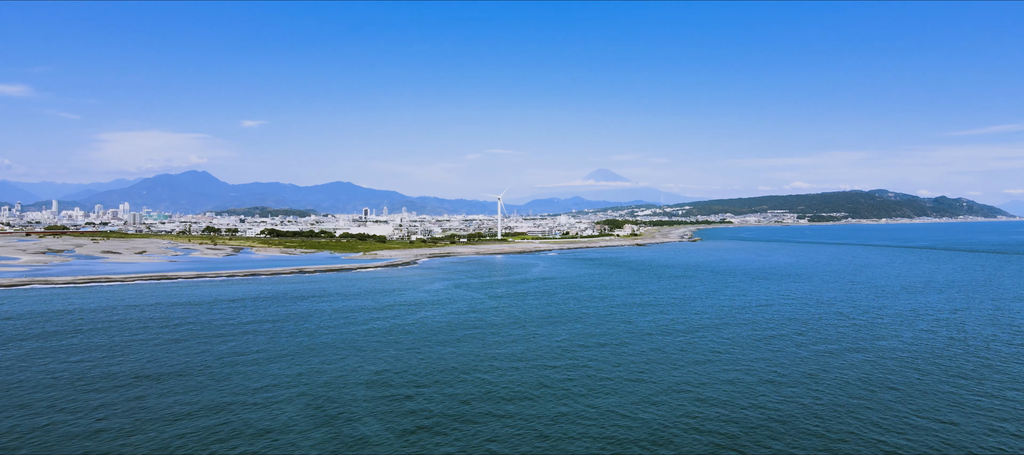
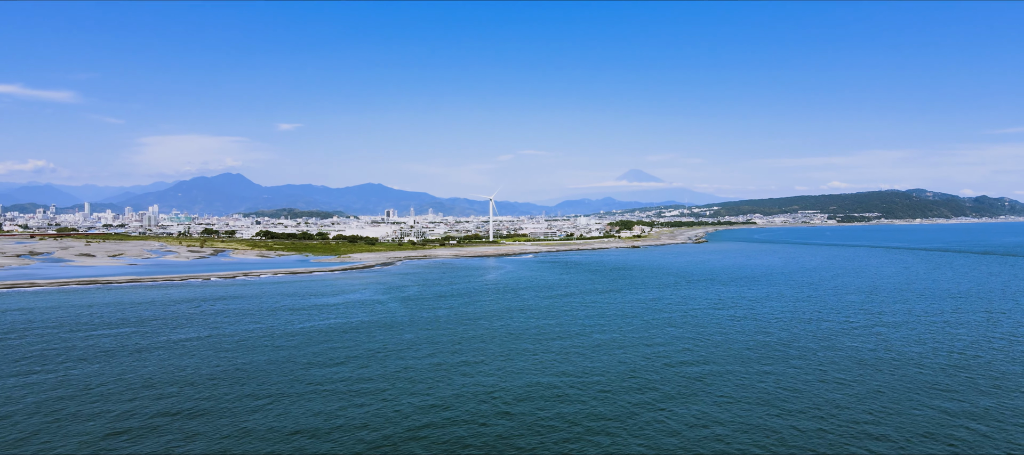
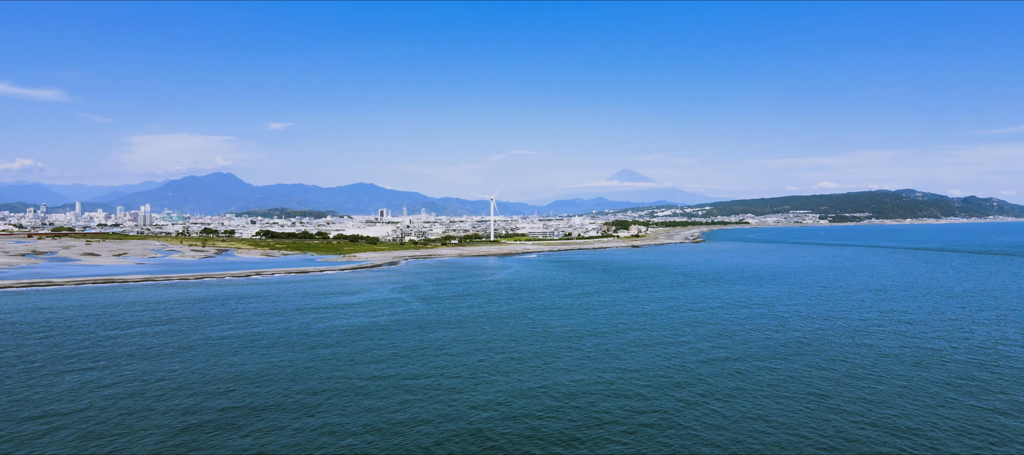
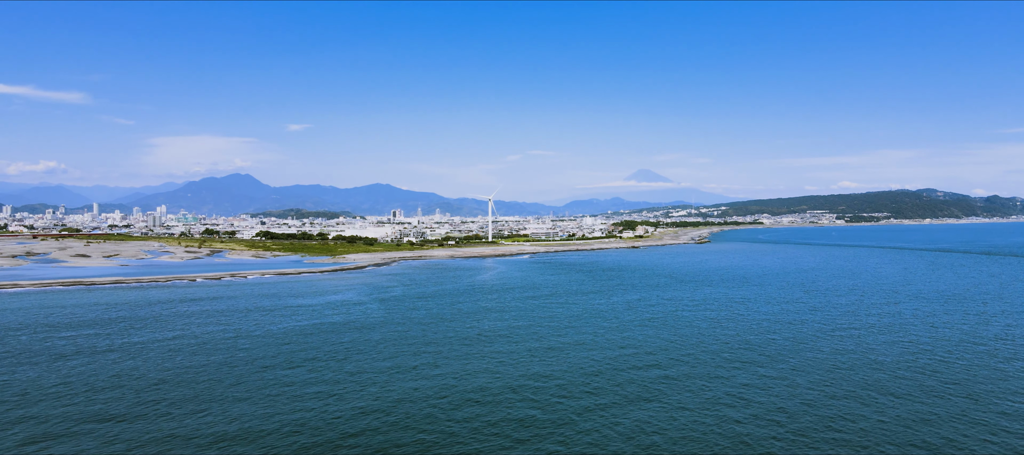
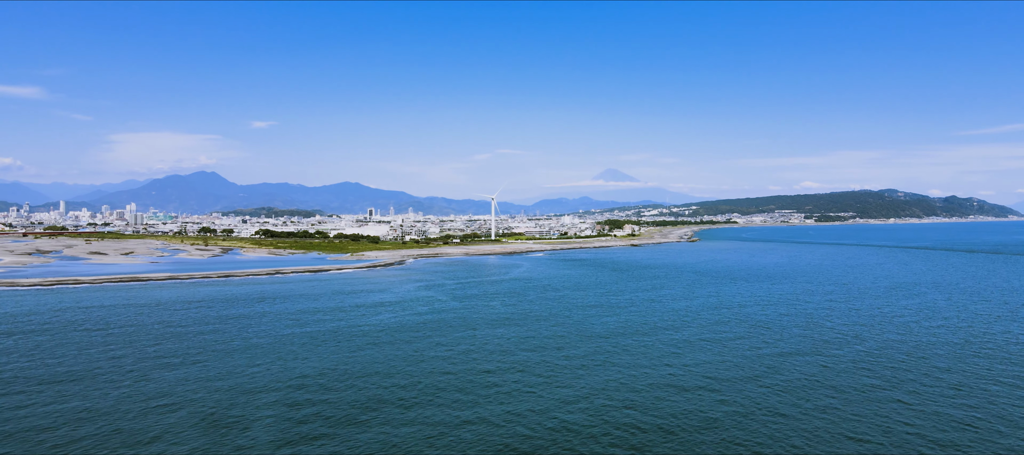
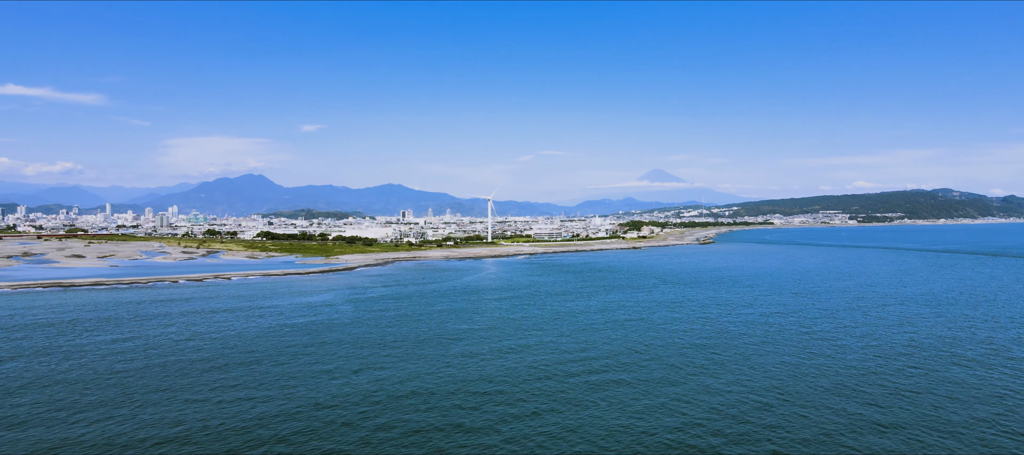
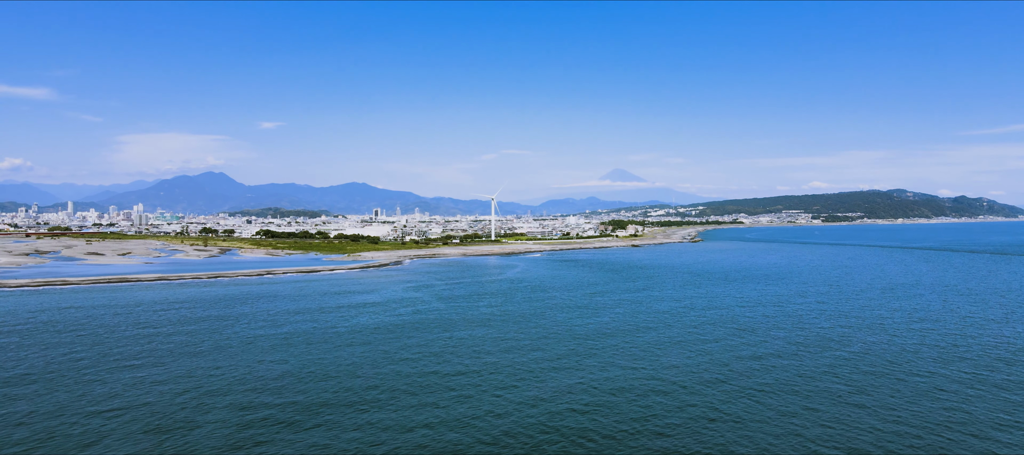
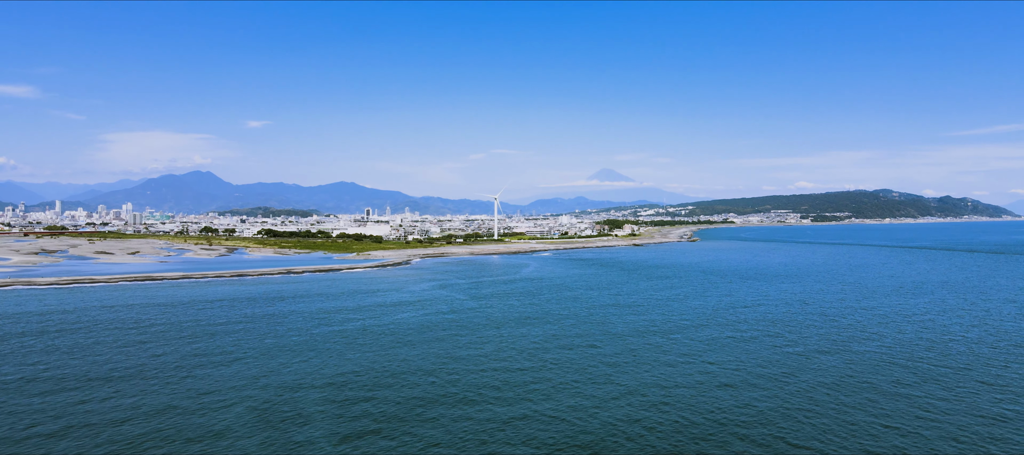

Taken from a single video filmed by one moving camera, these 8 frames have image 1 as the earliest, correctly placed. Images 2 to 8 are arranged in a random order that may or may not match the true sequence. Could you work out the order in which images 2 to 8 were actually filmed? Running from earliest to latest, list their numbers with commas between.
8, 5, 7, 3, 2, 4, 6
